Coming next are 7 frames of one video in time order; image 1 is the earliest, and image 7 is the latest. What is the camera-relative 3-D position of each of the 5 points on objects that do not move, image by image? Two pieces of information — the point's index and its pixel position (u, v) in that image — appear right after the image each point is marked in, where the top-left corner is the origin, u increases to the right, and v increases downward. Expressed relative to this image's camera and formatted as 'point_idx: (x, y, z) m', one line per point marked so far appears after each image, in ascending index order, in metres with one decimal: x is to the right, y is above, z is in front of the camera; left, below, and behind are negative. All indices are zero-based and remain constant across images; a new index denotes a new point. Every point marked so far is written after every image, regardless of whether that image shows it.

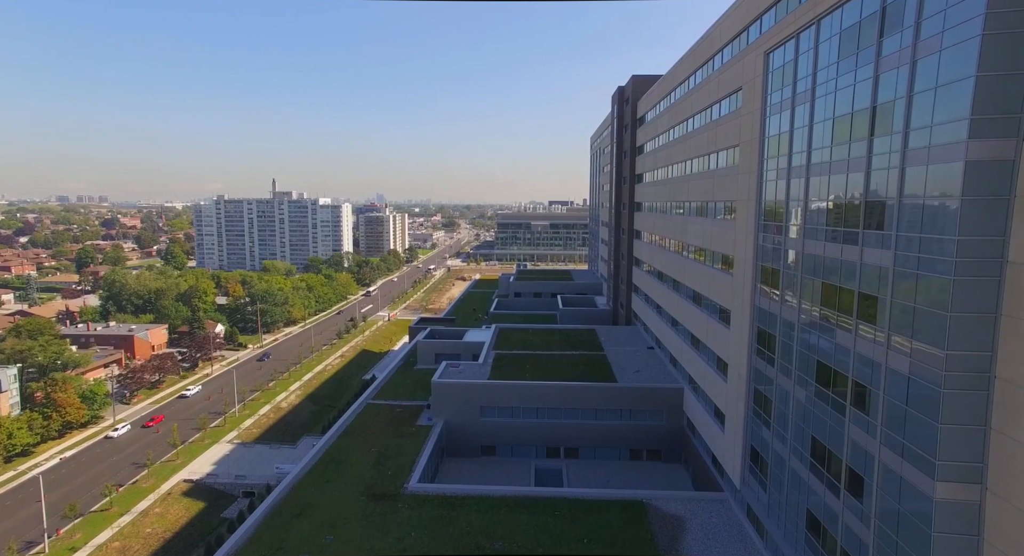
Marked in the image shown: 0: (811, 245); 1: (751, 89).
0: (+7.4, +0.8, +13.8) m
1: (+7.4, +5.8, +17.1) m
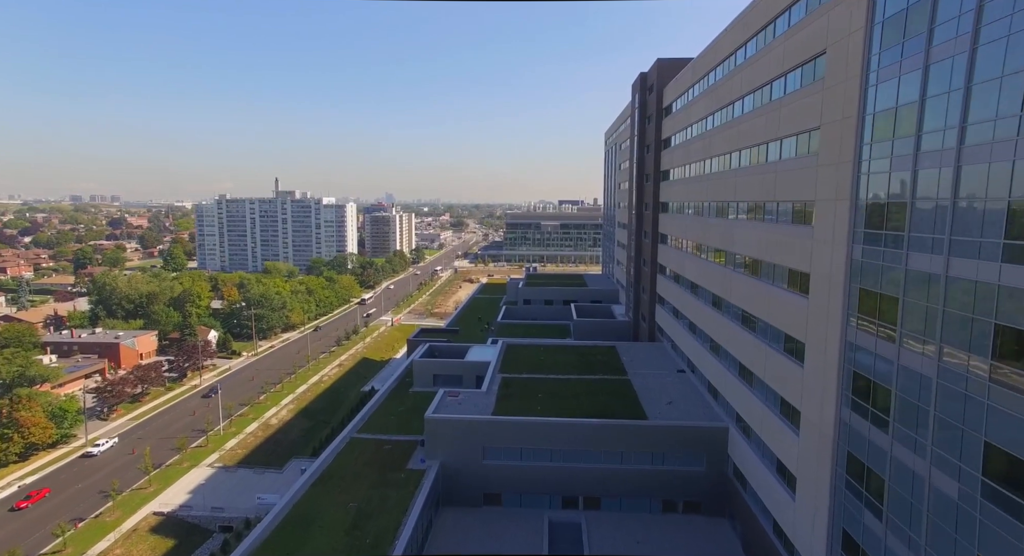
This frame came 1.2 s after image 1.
0: (+7.6, +0.2, +9.5) m
1: (+7.6, +5.2, +12.8) m
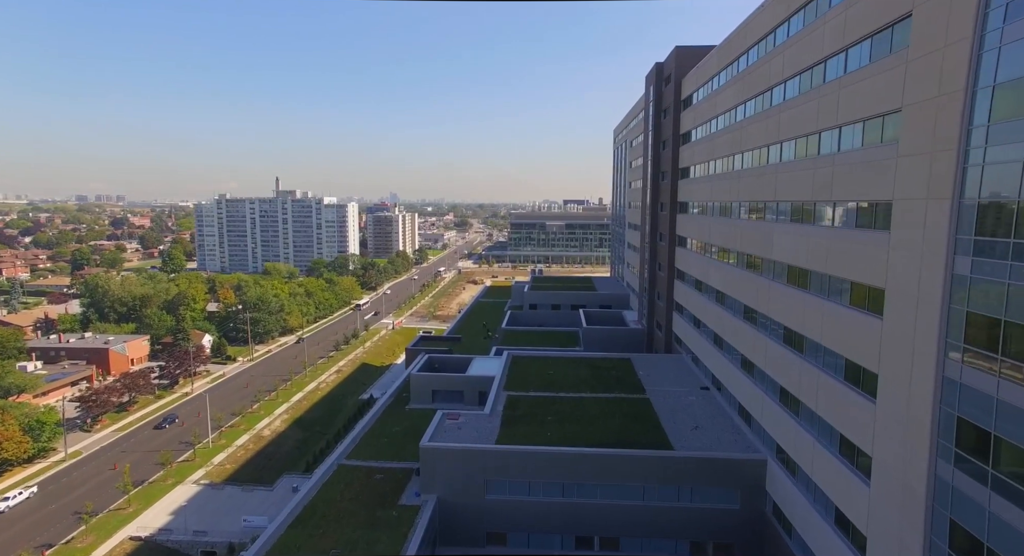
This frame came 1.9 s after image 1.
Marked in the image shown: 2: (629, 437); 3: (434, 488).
0: (+7.8, -0.1, +6.9) m
1: (+7.8, +4.9, +10.2) m
2: (+4.2, -5.6, +19.9) m
3: (-2.6, -7.1, +19.0) m
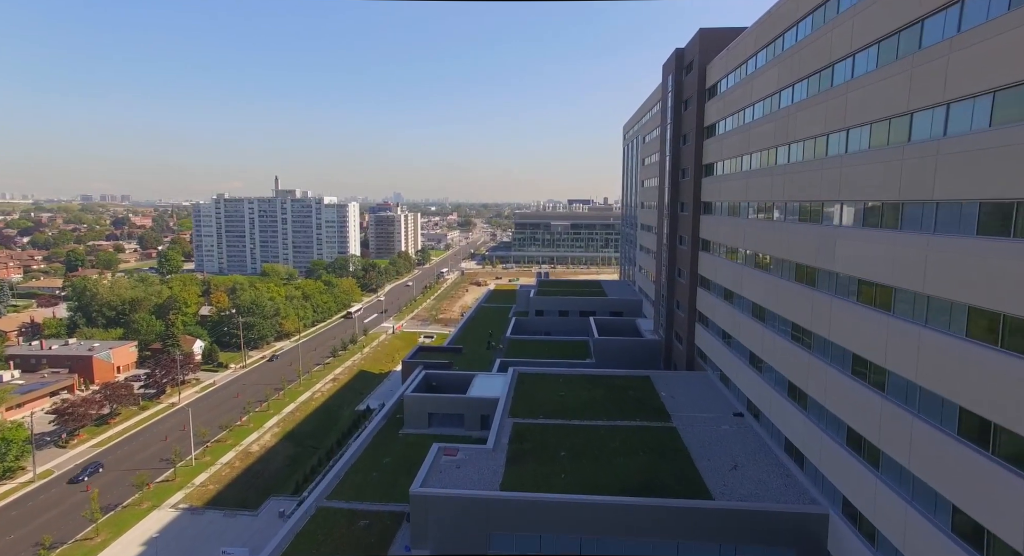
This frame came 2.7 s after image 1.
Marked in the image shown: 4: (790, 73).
0: (+7.9, -0.5, +3.8) m
1: (+7.9, +4.4, +7.1) m
2: (+4.4, -6.1, +16.8) m
3: (-2.4, -7.5, +16.0) m
4: (+9.1, +6.8, +18.6) m
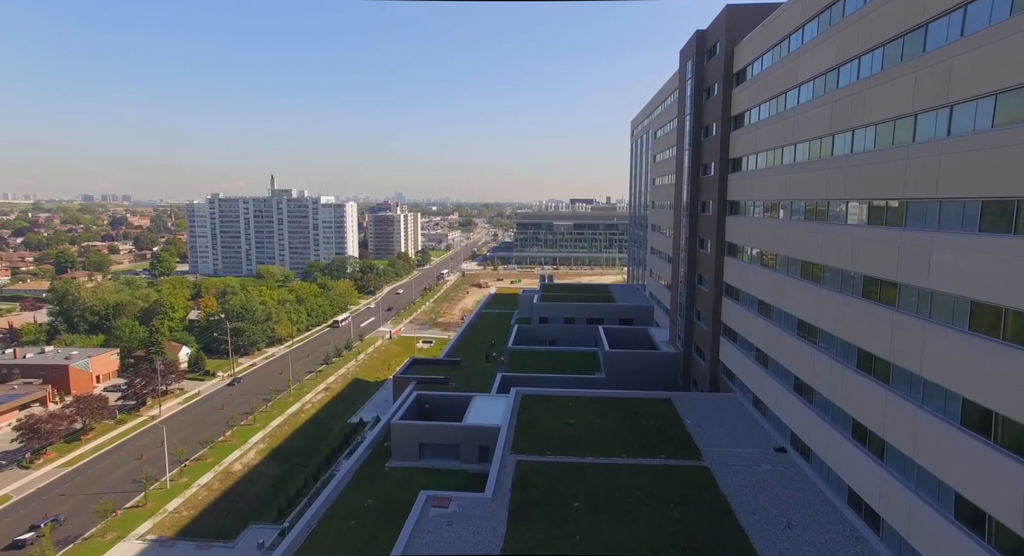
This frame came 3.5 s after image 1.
0: (+7.9, -0.9, +0.6) m
1: (+8.0, +4.0, +3.9) m
2: (+4.5, -6.5, +13.6) m
3: (-2.3, -7.9, +12.8) m
4: (+9.2, +6.4, +15.4) m
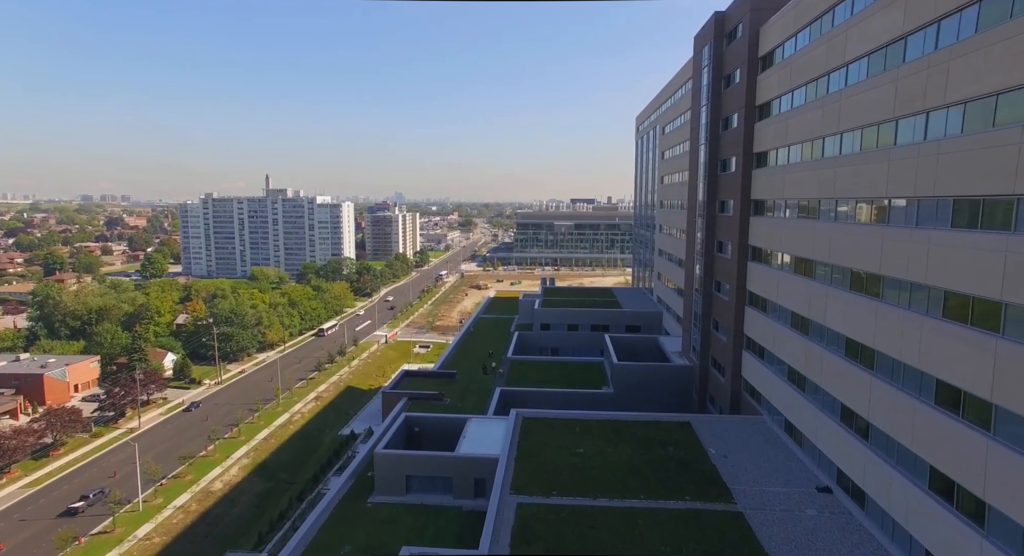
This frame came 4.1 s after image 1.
0: (+7.9, -1.3, -2.0) m
1: (+8.0, +3.7, +1.3) m
2: (+4.5, -6.8, +11.0) m
3: (-2.4, -8.3, +10.2) m
4: (+9.2, +6.1, +12.8) m
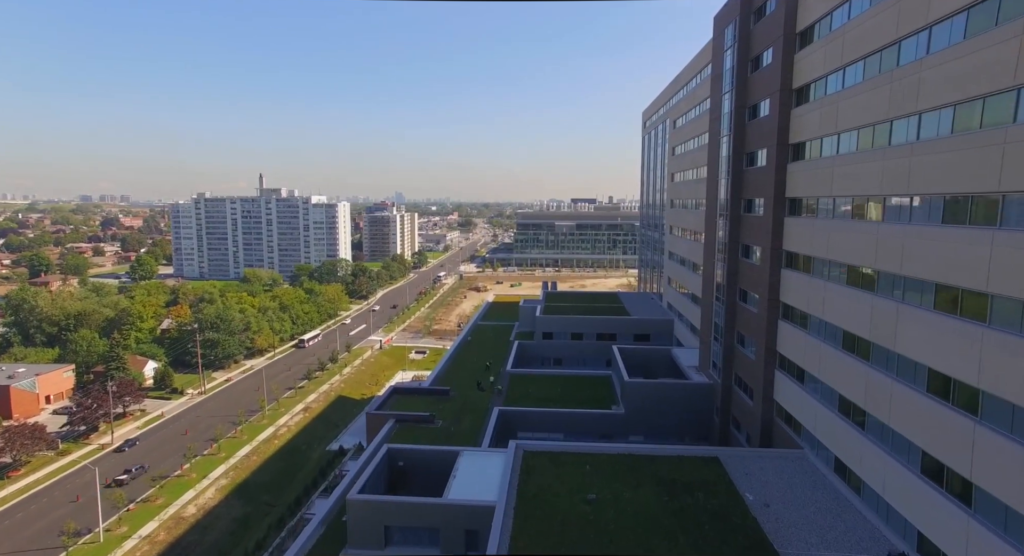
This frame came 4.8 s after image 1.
0: (+7.9, -1.6, -5.0) m
1: (+7.9, +3.4, -1.7) m
2: (+4.5, -7.1, +8.0) m
3: (-2.4, -8.6, +7.2) m
4: (+9.2, +5.8, +9.7) m
